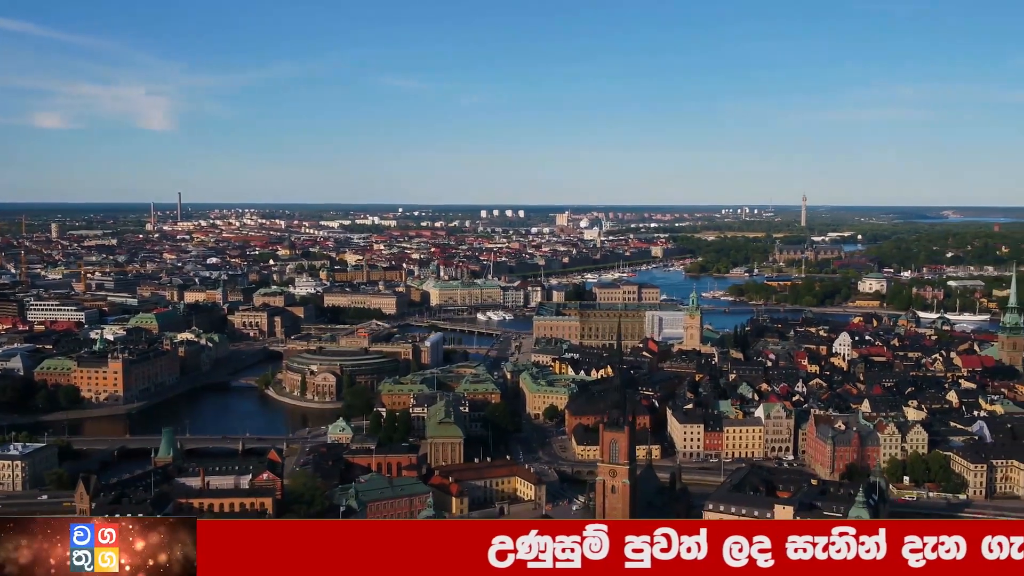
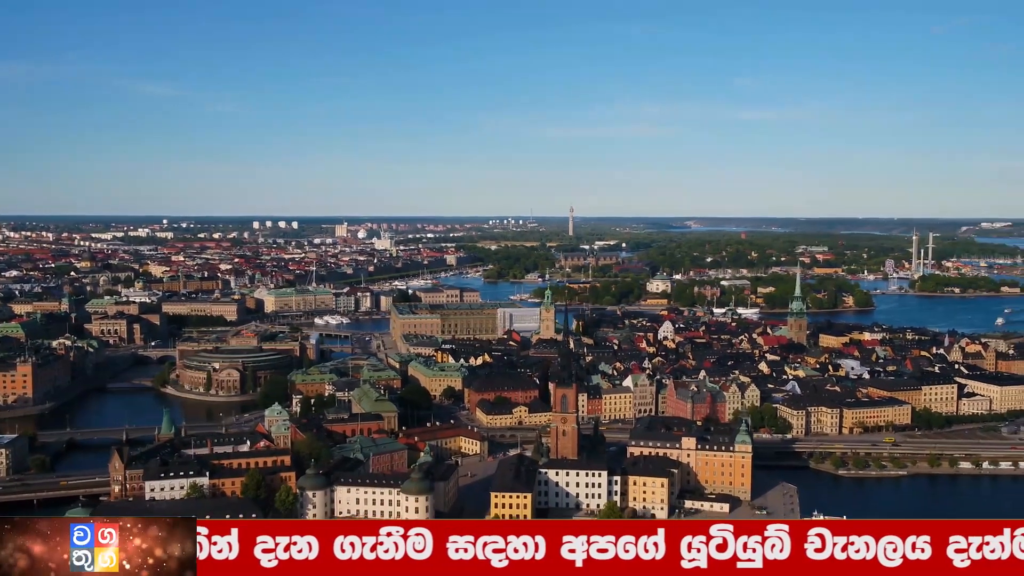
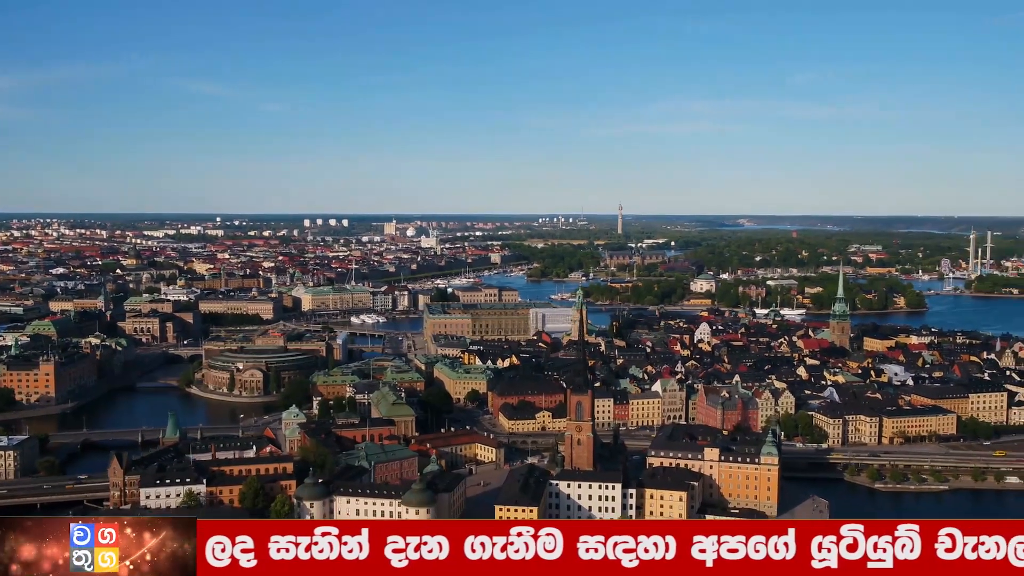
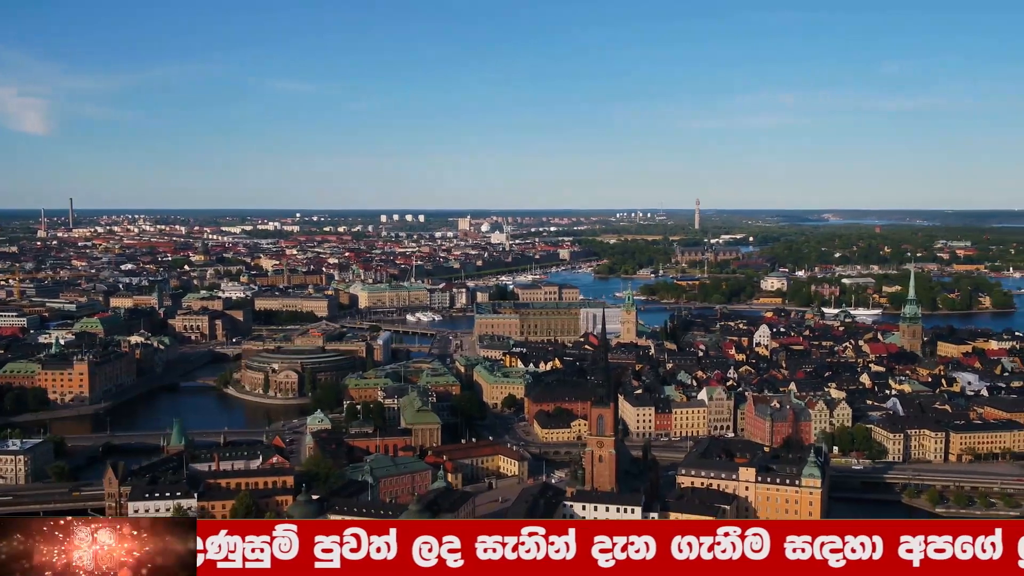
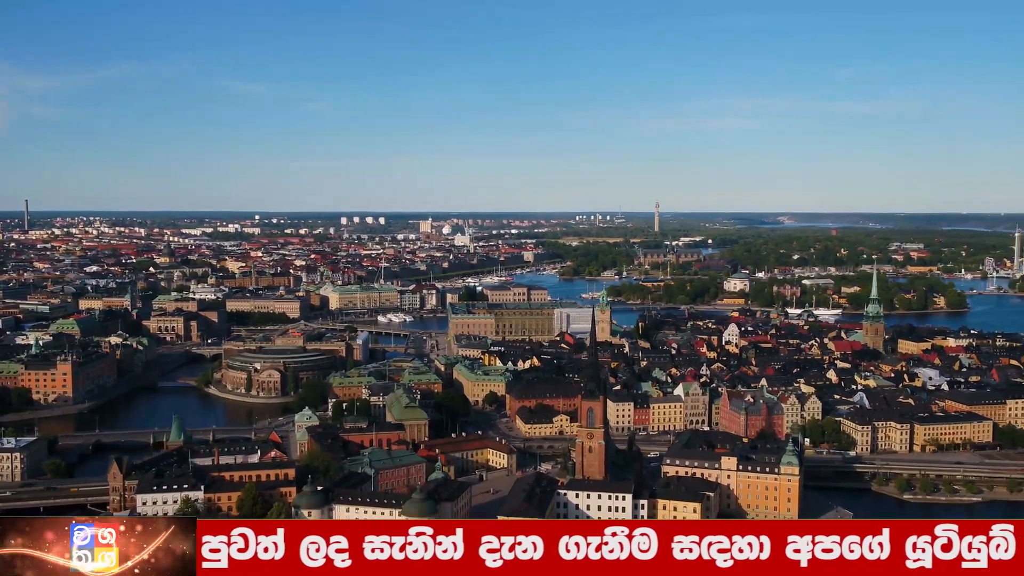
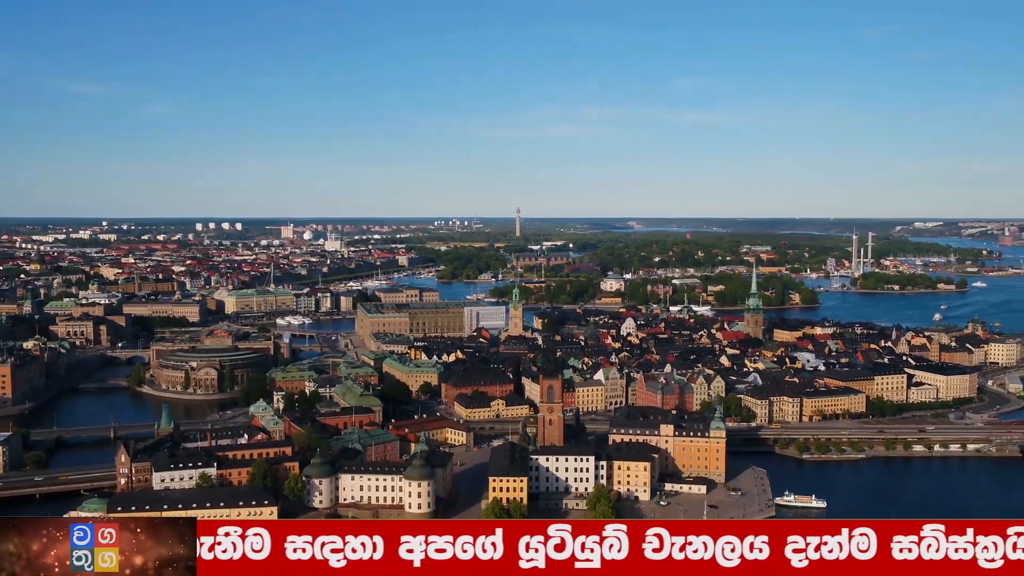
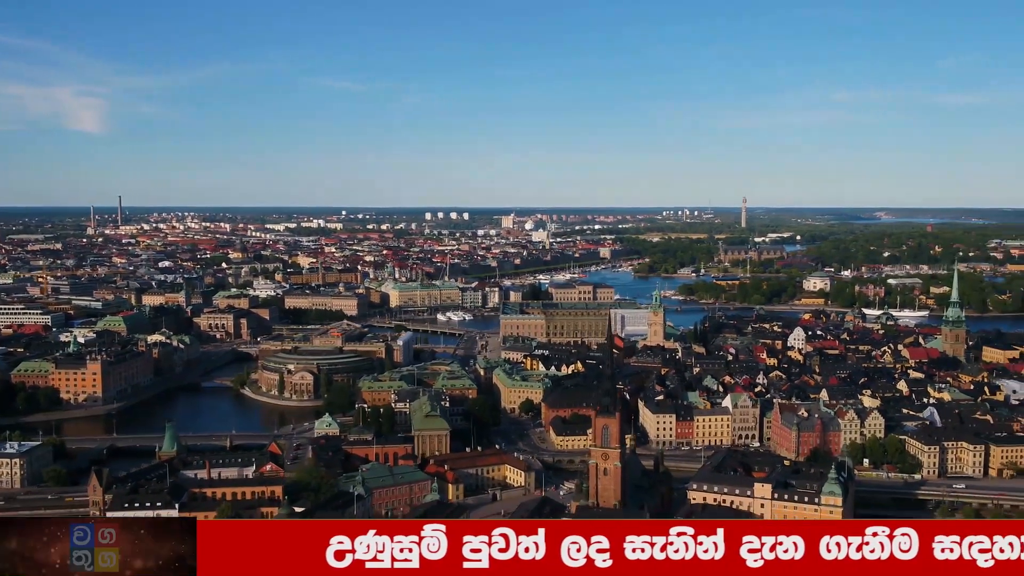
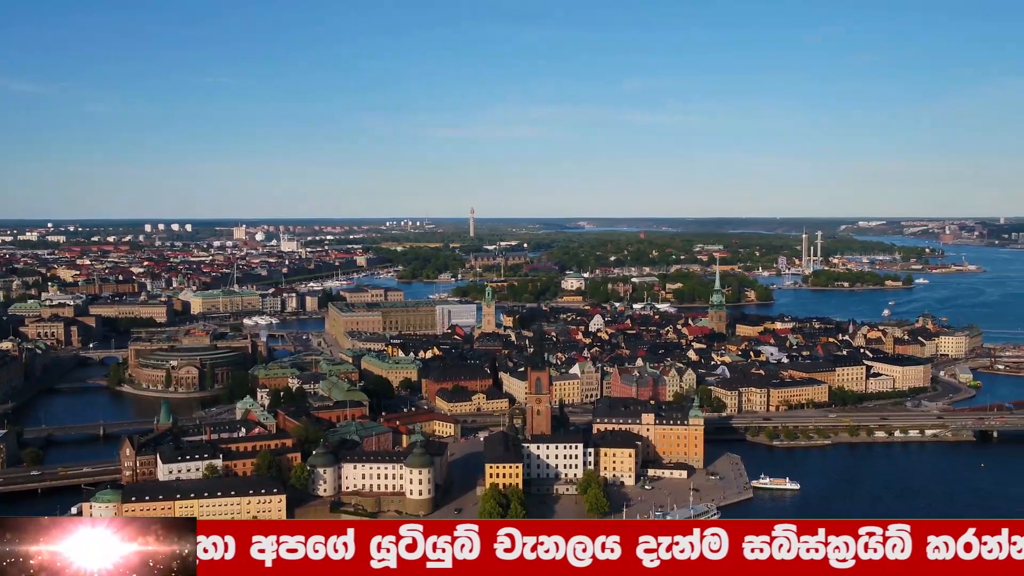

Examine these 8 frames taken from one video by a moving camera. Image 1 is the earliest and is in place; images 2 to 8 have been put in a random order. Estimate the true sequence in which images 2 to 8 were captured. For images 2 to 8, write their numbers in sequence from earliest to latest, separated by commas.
7, 4, 5, 3, 2, 6, 8
